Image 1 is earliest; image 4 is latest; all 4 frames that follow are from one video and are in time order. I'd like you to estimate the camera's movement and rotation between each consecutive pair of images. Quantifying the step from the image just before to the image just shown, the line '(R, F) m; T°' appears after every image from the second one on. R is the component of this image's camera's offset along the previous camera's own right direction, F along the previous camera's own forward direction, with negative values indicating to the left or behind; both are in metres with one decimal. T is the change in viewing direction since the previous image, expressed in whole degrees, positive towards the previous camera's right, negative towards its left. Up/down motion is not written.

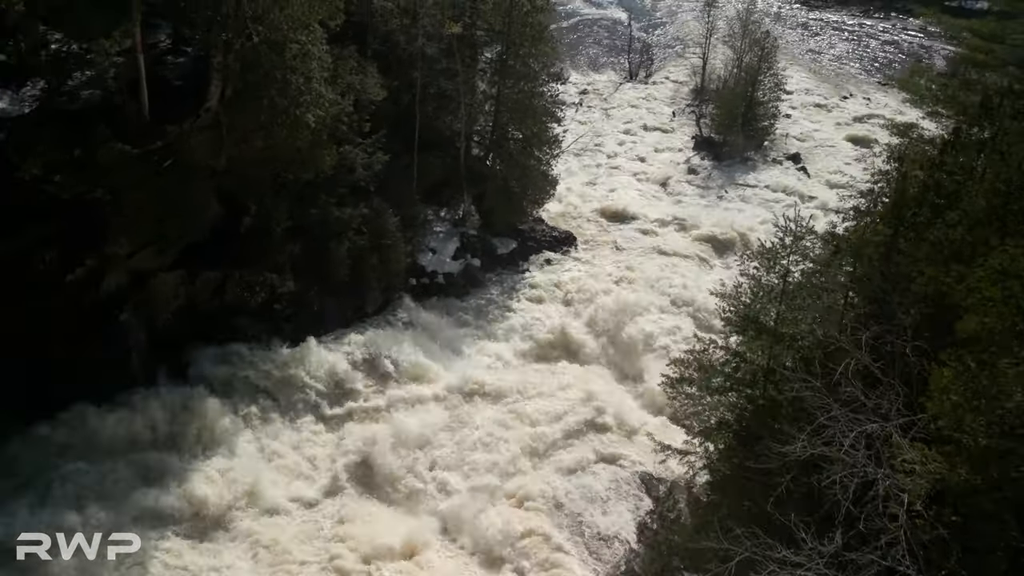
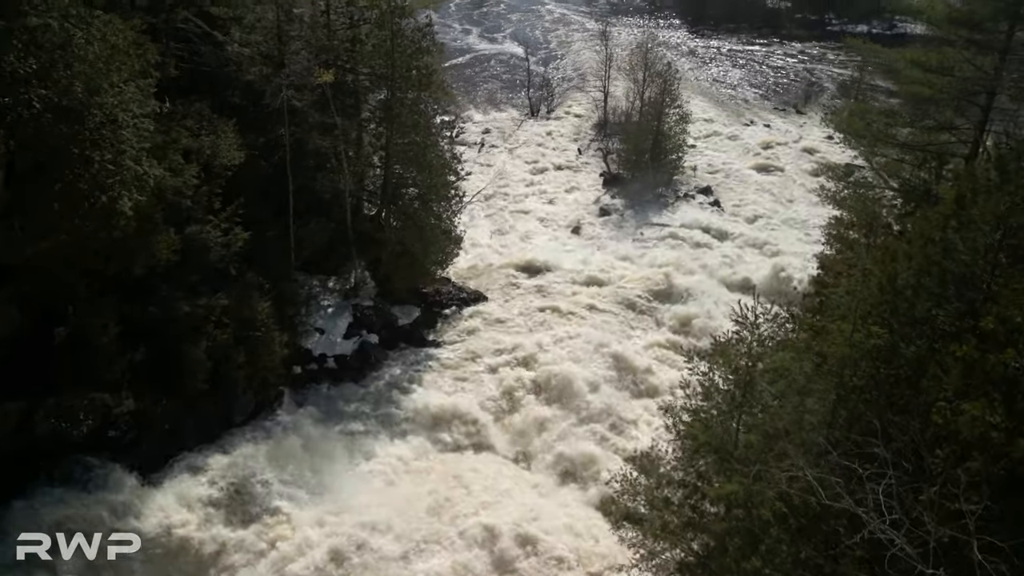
(+0.4, +2.7) m; +6°
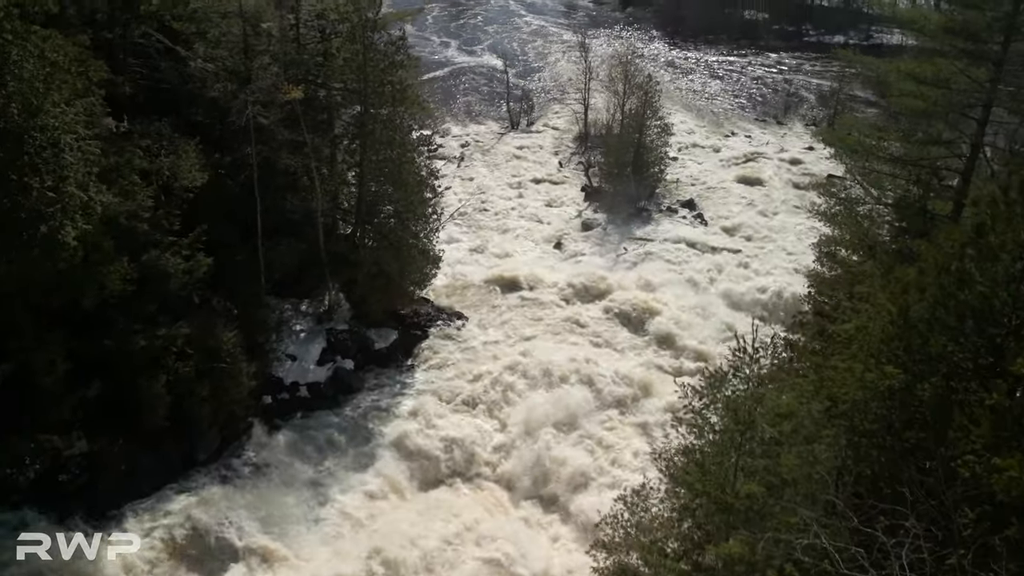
(+0.1, +0.7) m; +1°
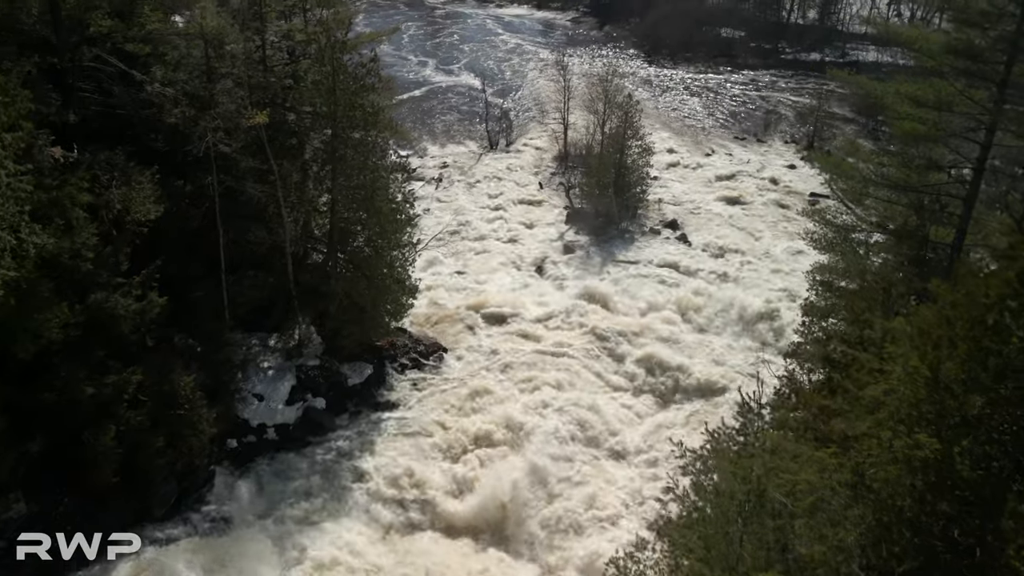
(0.0, +0.9) m; +1°
